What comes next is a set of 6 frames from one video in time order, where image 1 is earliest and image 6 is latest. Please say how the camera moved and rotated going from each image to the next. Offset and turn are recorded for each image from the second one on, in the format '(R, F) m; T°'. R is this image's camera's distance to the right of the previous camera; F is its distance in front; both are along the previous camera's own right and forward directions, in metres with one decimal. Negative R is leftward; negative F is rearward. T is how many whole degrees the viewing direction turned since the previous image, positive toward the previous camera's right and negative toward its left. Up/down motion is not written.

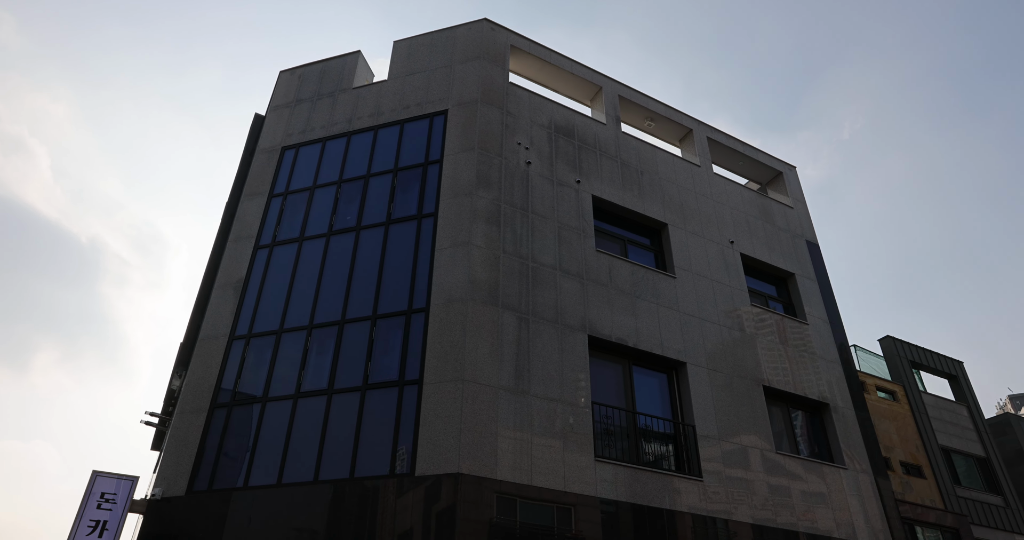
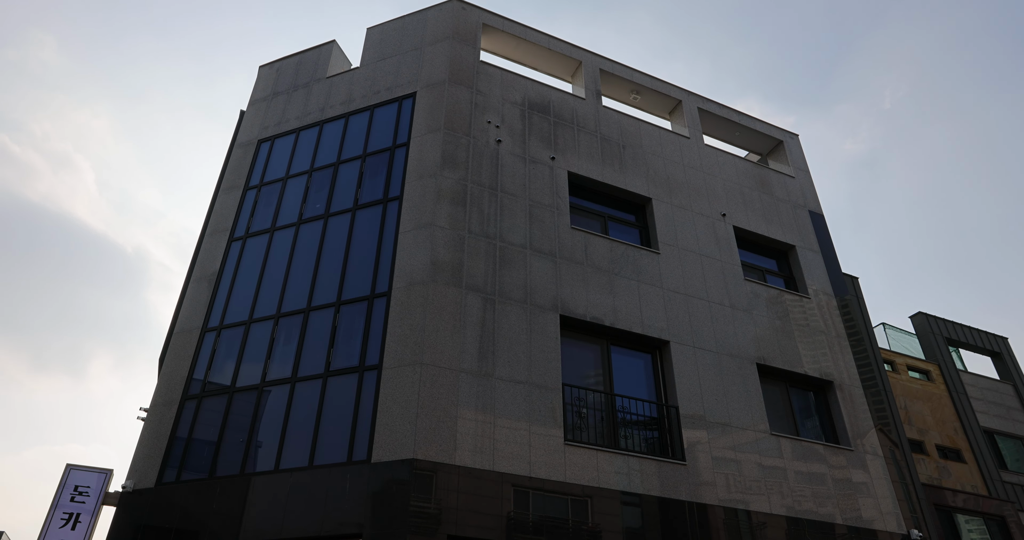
(+1.6, +0.5) m; -3°
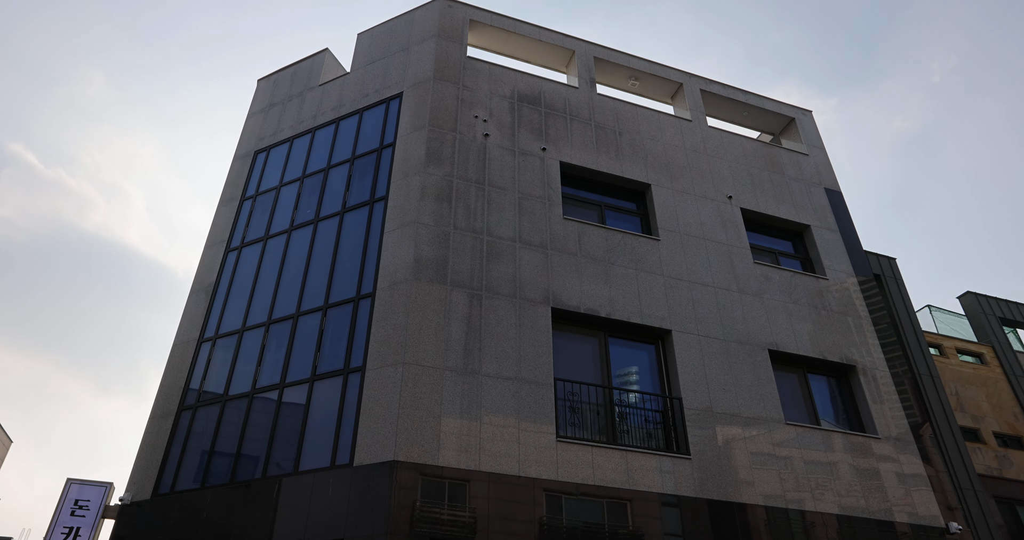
(+1.2, +0.4) m; -4°
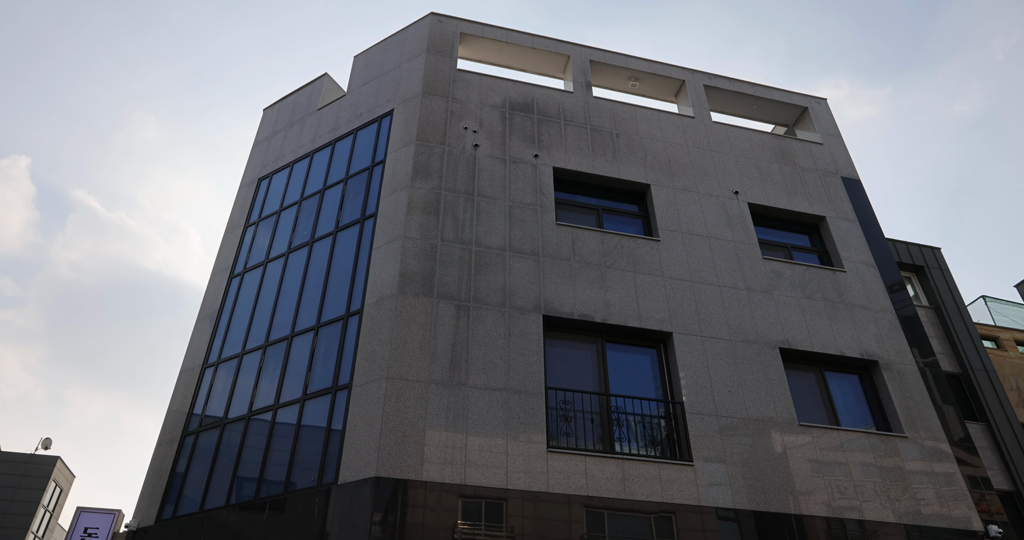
(+1.3, +0.3) m; -4°
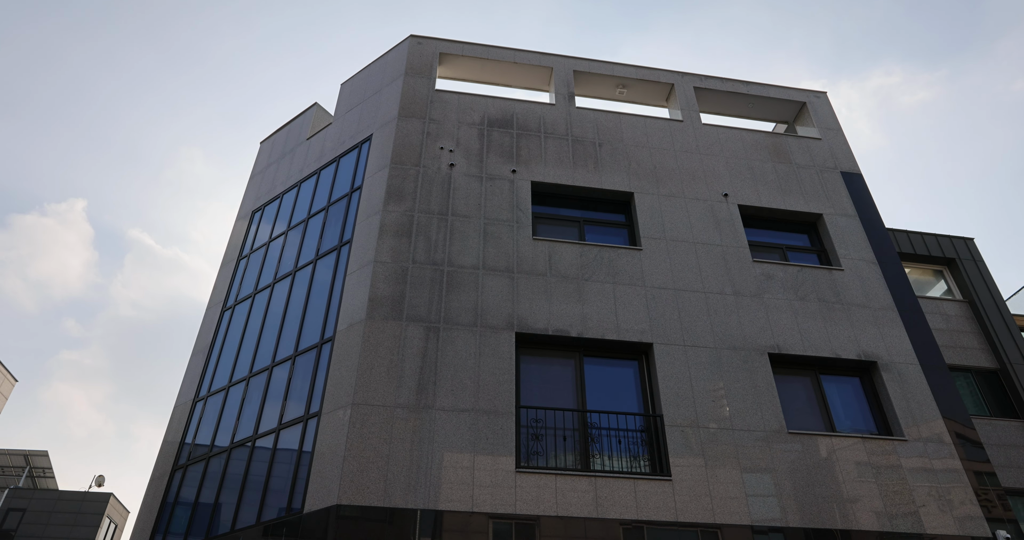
(+1.7, +0.2) m; -4°
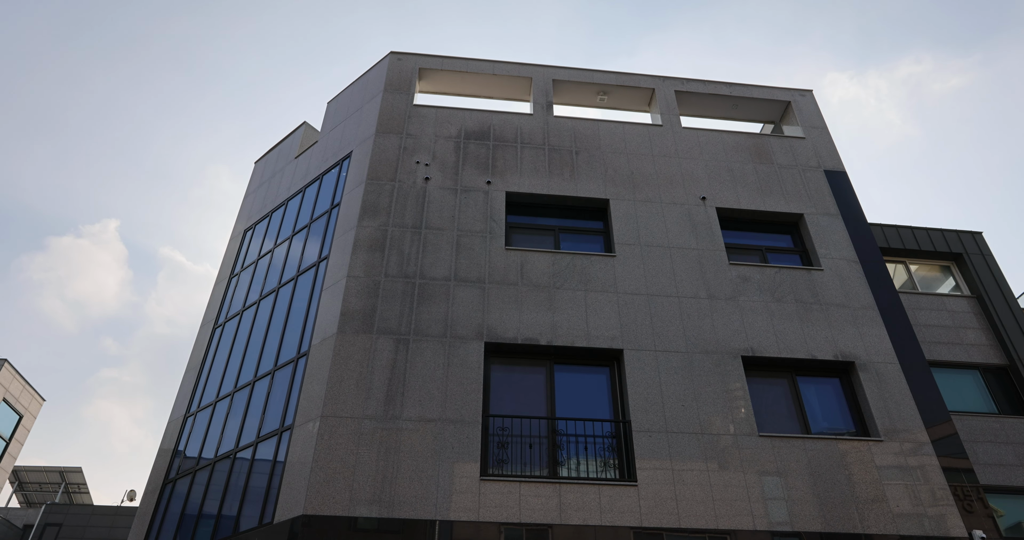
(+1.3, -0.1) m; -3°
